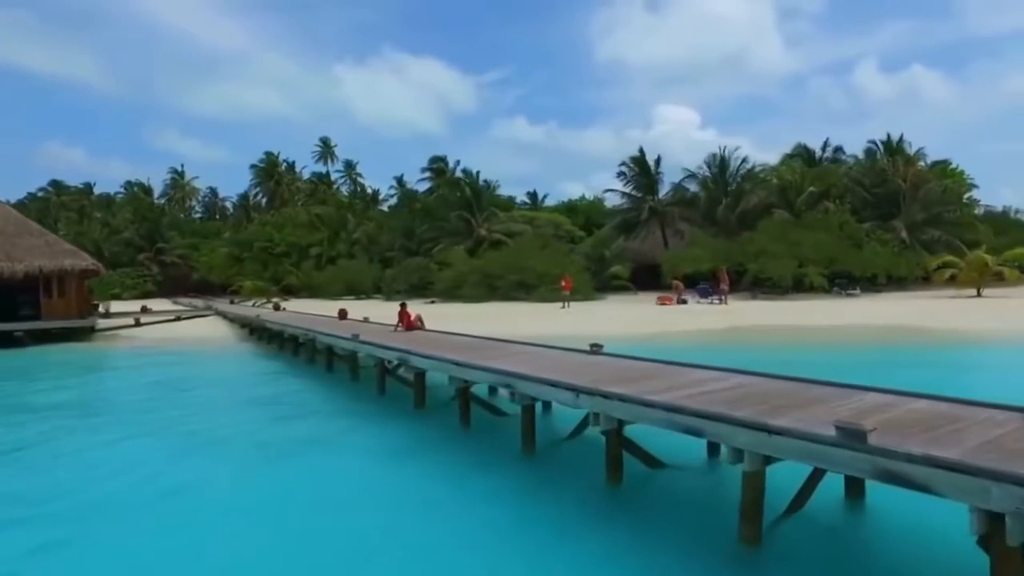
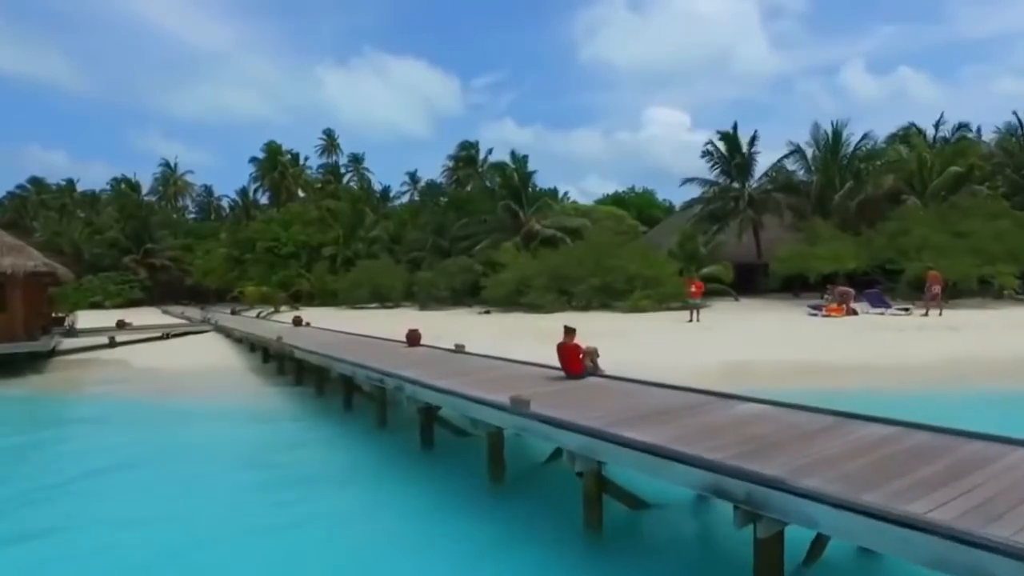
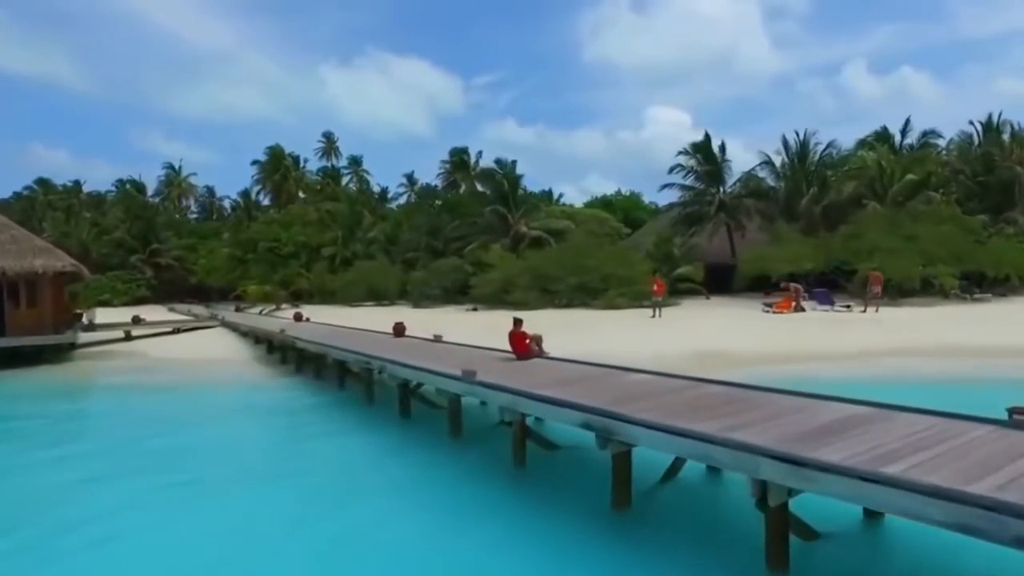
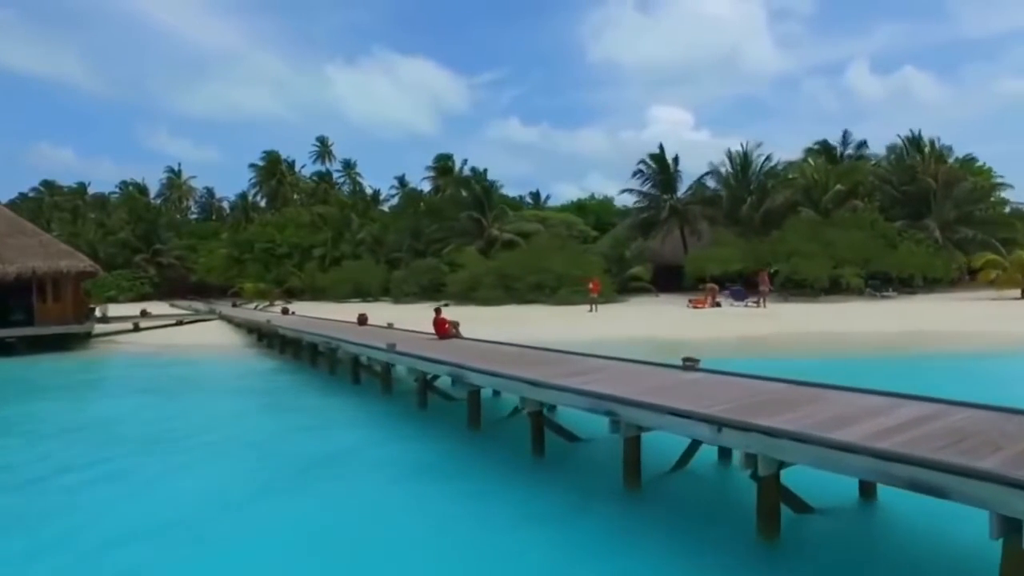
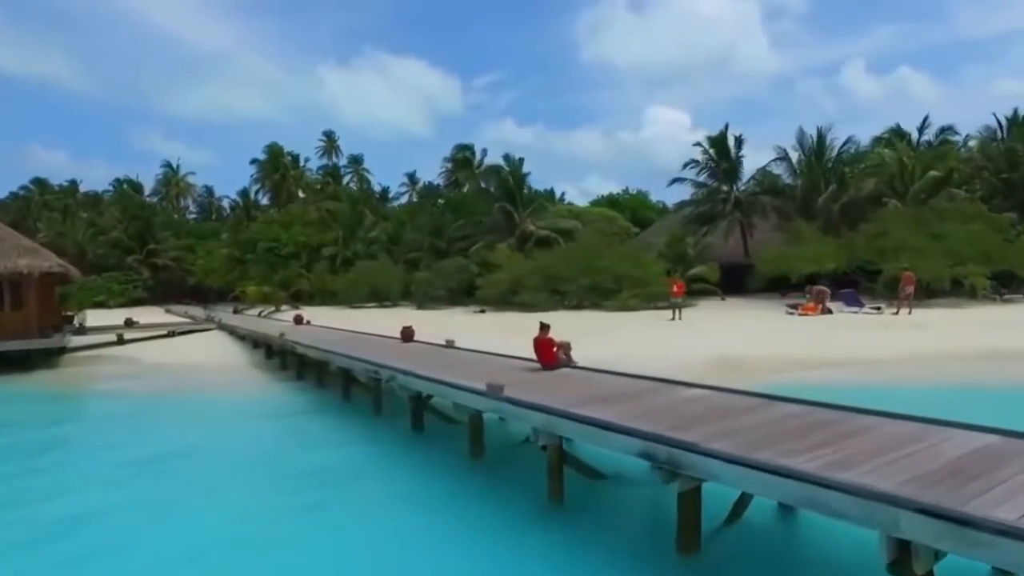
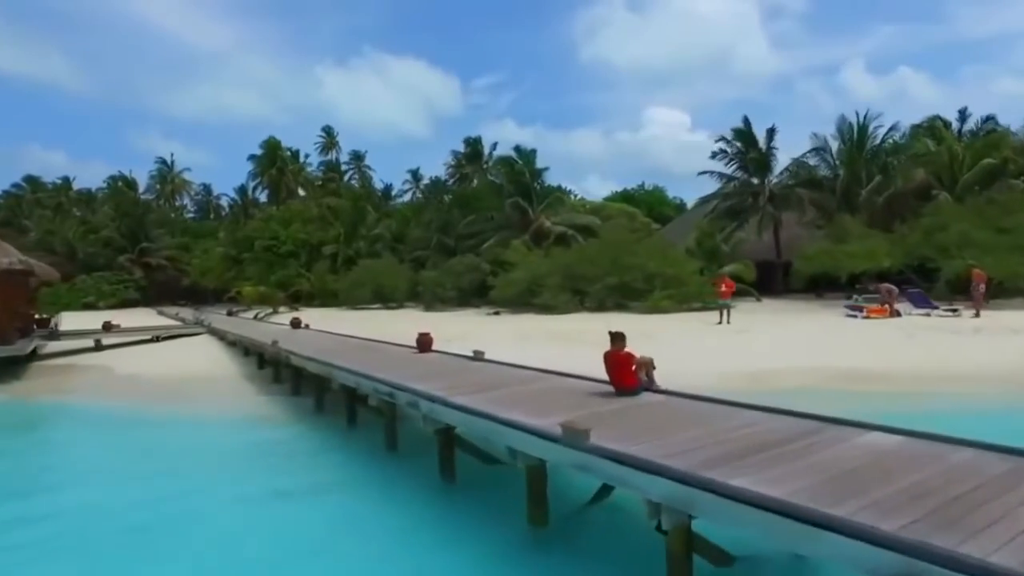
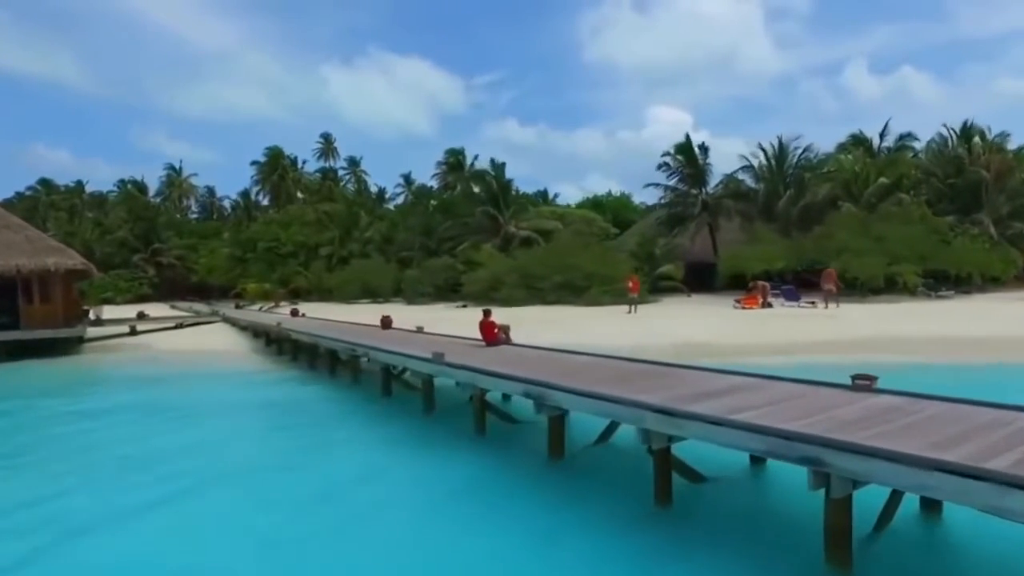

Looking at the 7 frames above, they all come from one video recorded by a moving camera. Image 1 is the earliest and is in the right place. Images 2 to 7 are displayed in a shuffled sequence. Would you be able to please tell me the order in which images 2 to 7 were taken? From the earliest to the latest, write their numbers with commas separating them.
4, 7, 3, 5, 2, 6
